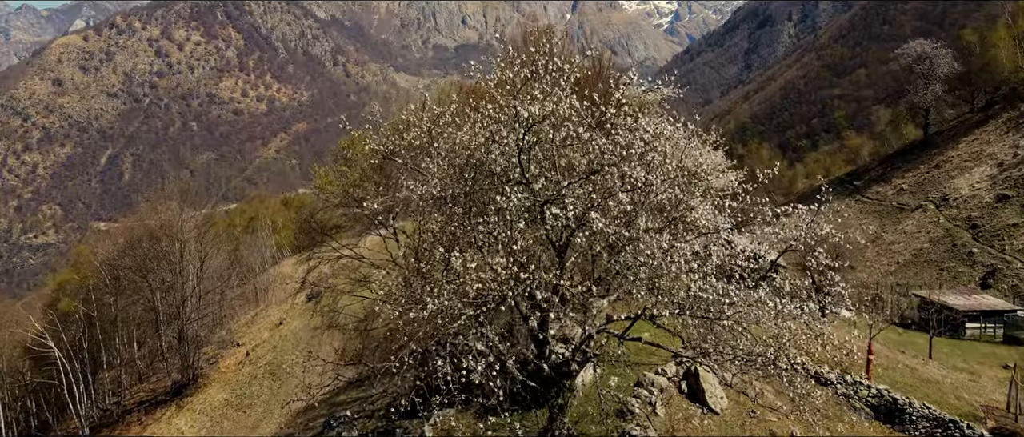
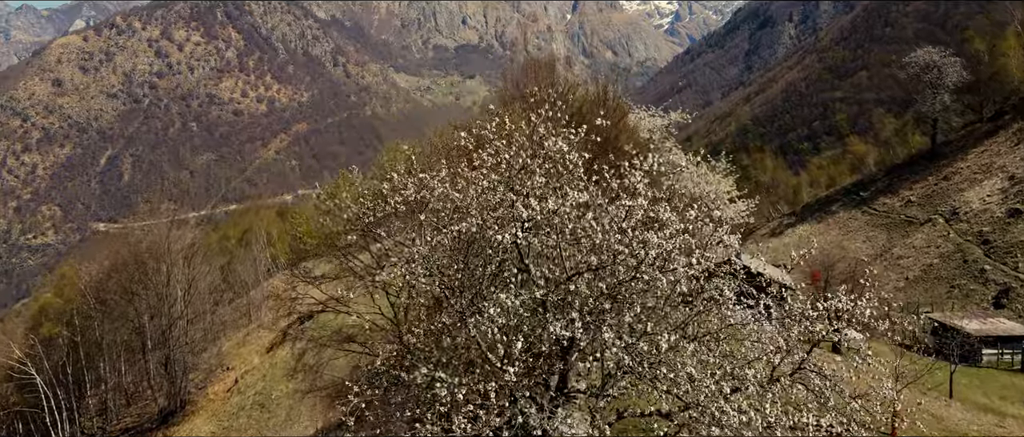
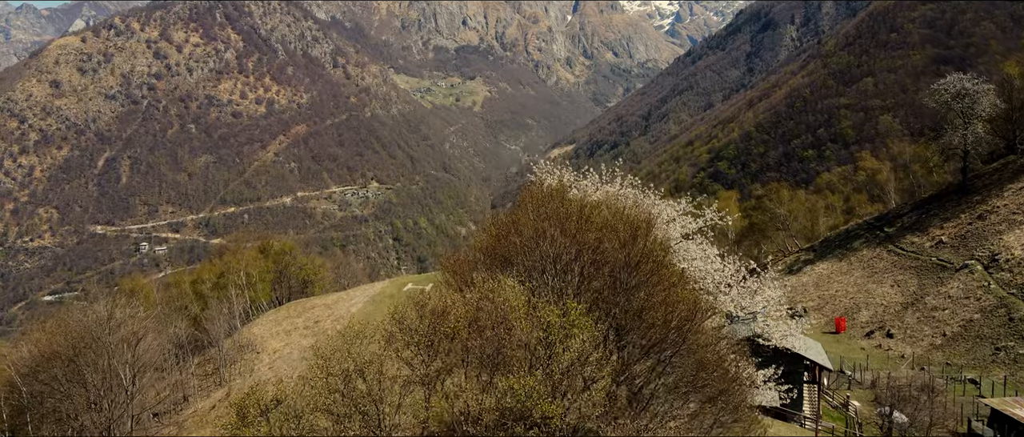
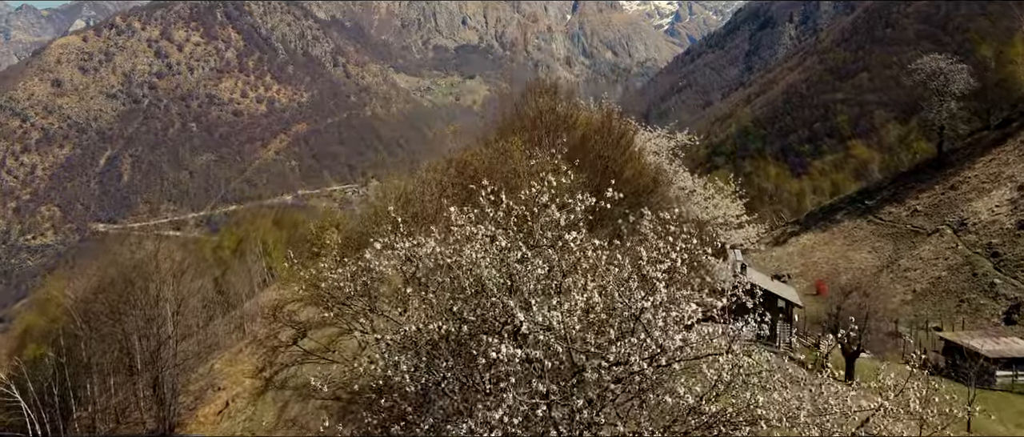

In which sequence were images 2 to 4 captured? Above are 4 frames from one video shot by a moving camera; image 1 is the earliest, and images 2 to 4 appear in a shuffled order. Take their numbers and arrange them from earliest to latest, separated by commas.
2, 4, 3
